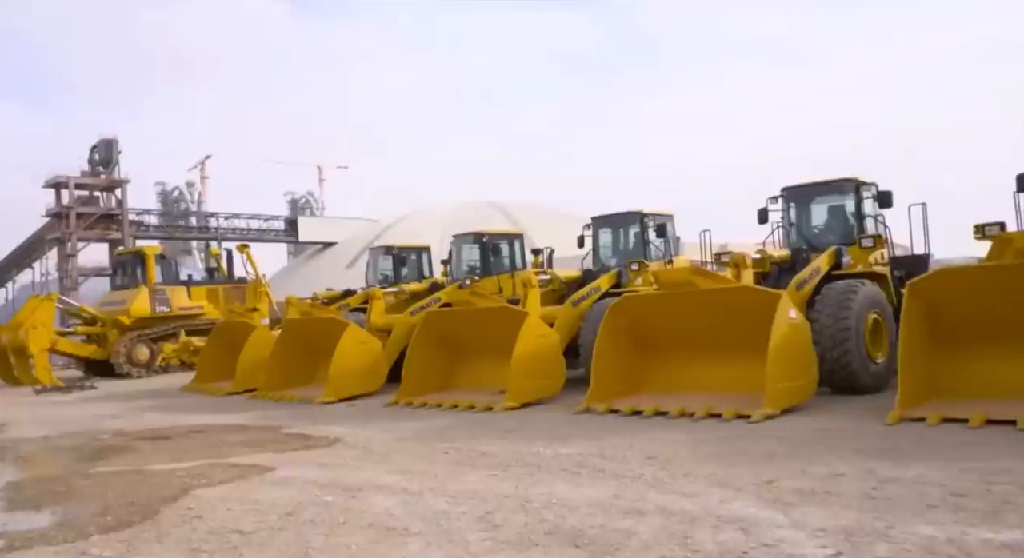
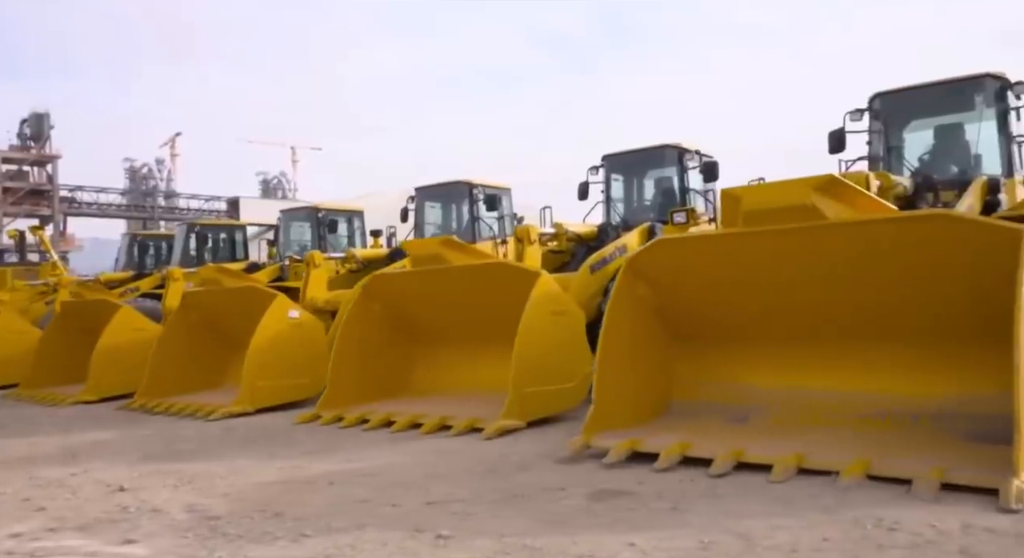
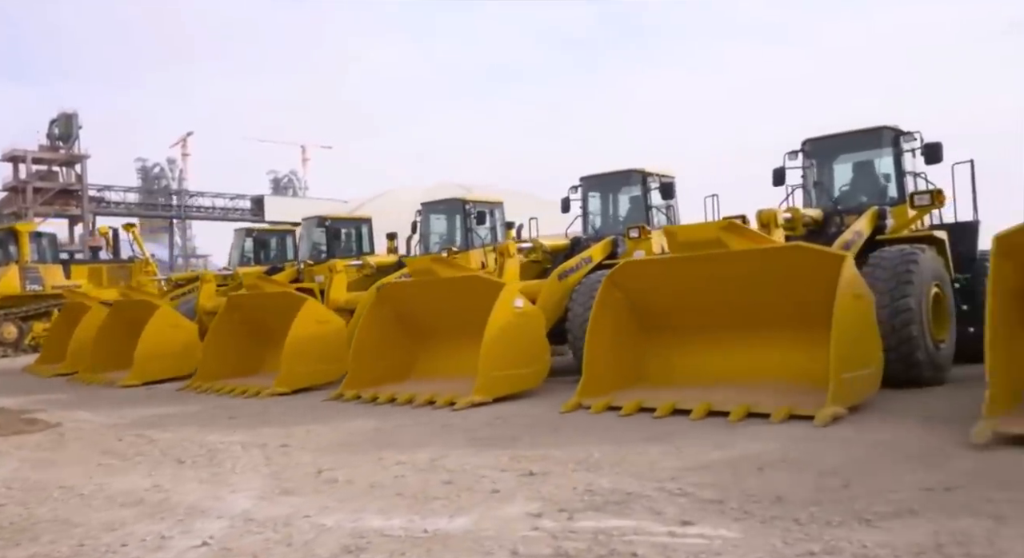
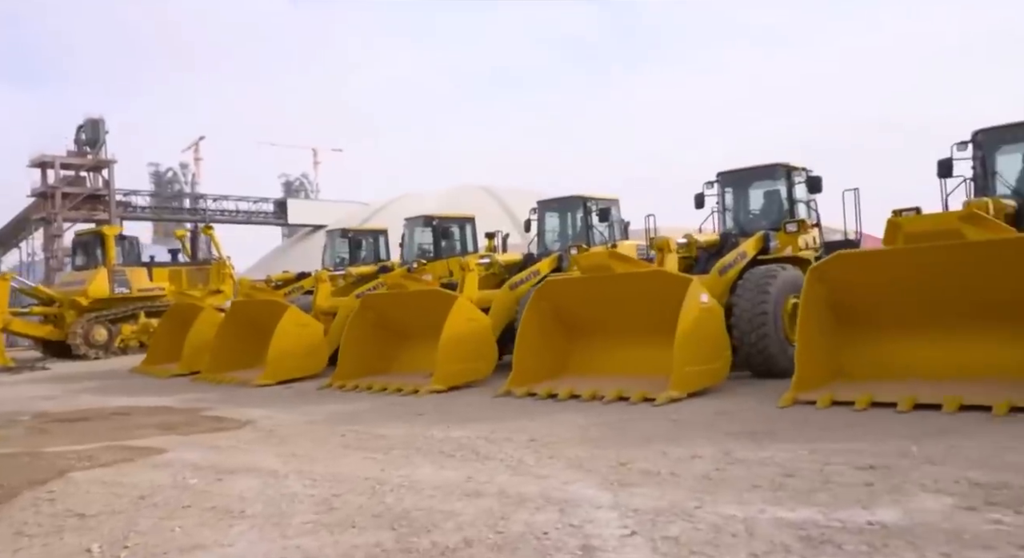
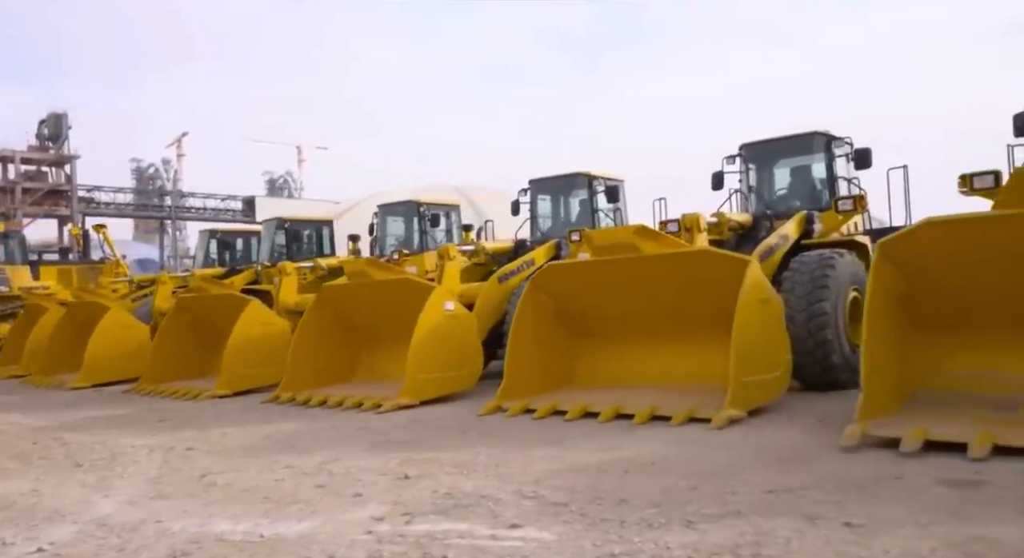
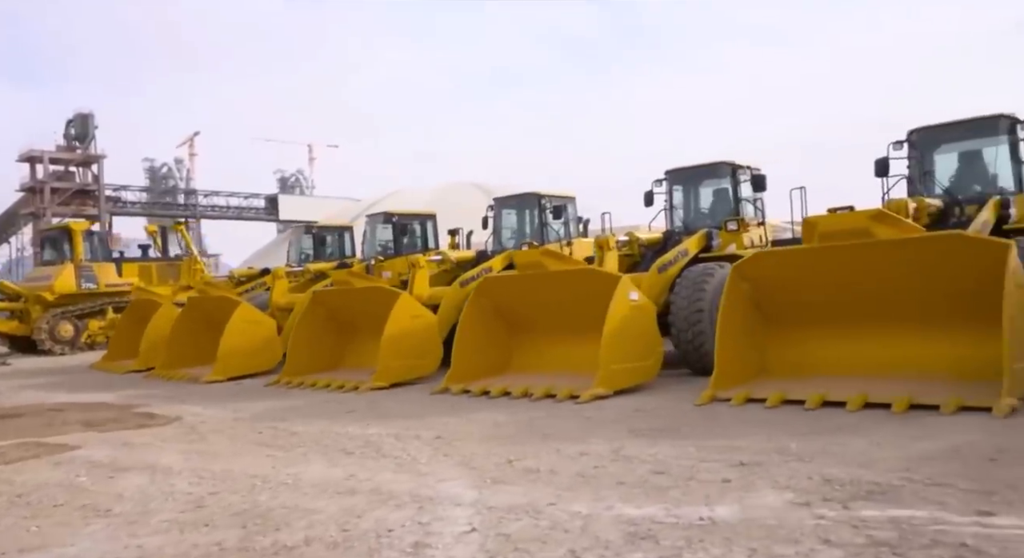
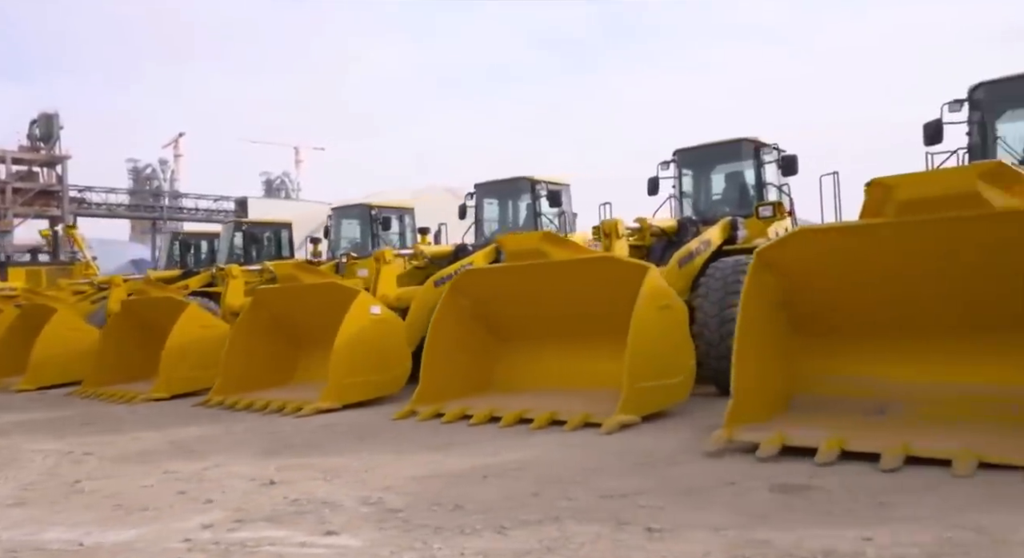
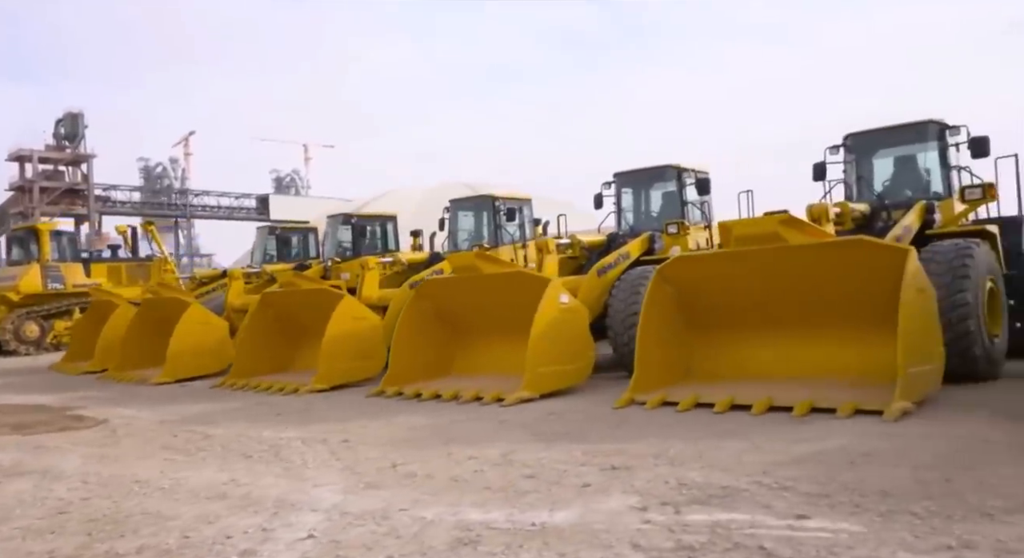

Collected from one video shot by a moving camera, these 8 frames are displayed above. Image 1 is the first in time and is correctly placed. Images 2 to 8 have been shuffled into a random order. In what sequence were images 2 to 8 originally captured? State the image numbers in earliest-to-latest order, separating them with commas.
4, 6, 8, 3, 5, 7, 2
